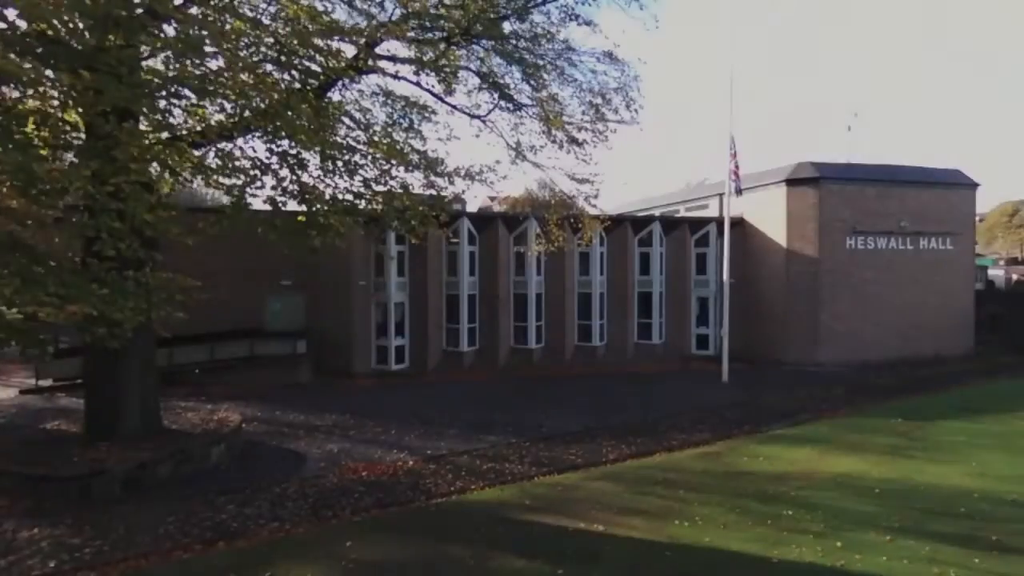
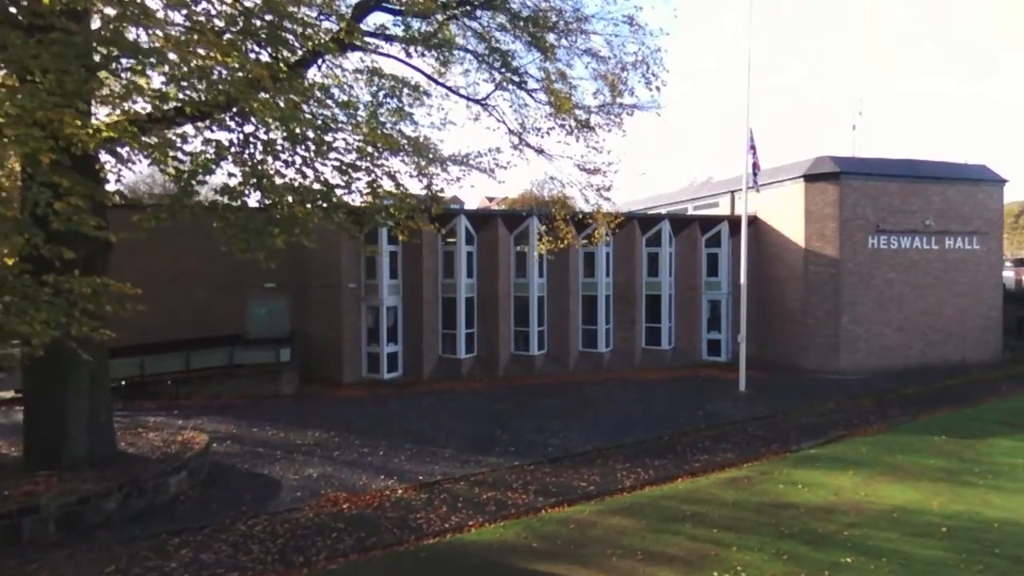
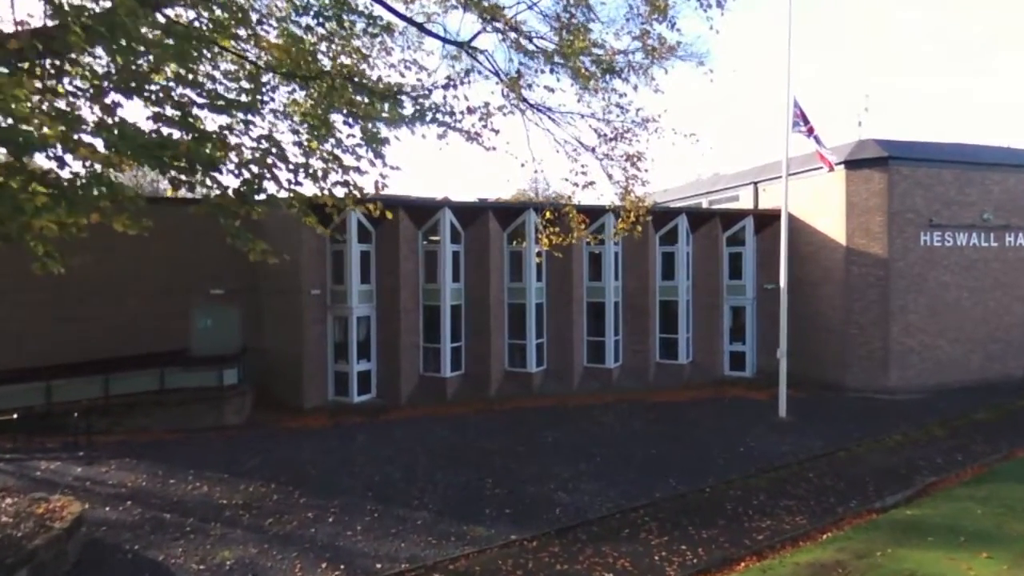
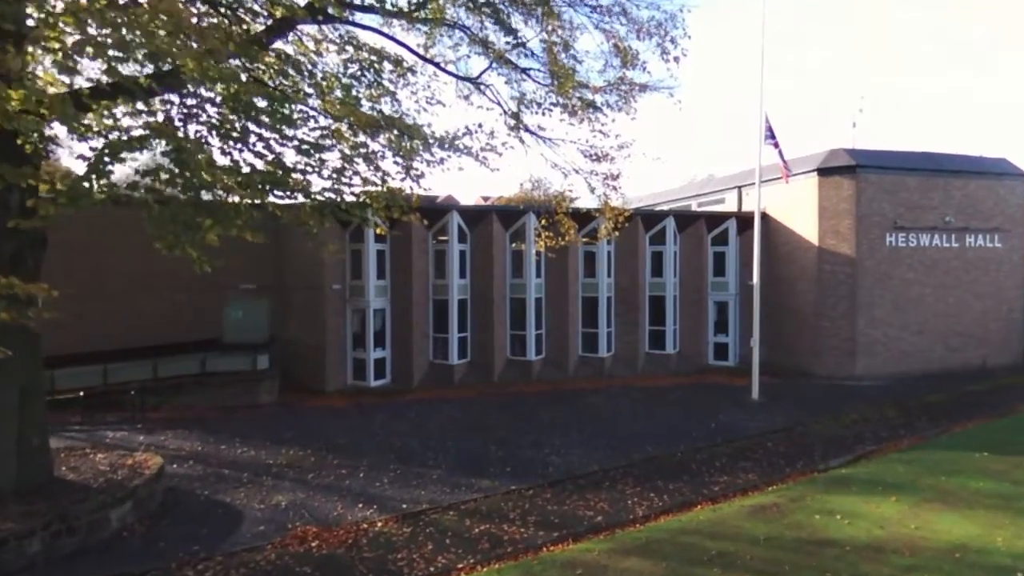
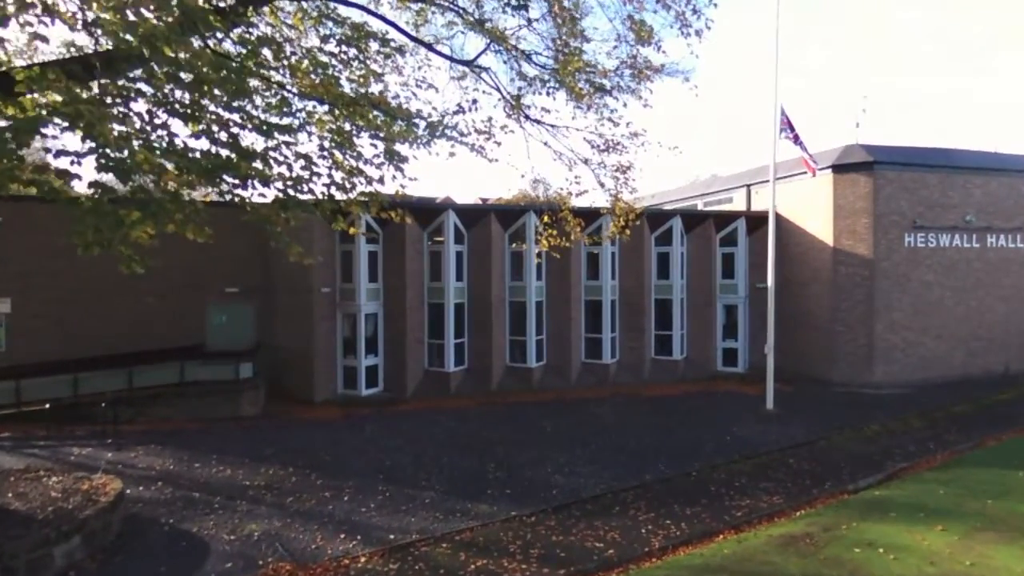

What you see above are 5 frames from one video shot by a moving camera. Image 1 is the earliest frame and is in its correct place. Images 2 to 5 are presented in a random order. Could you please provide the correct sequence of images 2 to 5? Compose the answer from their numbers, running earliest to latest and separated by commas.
2, 4, 5, 3
